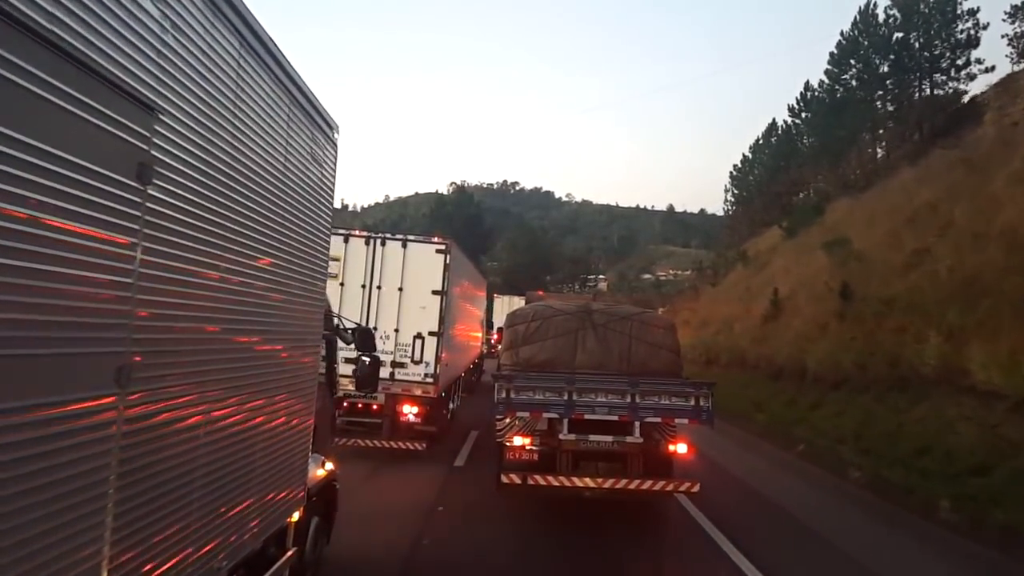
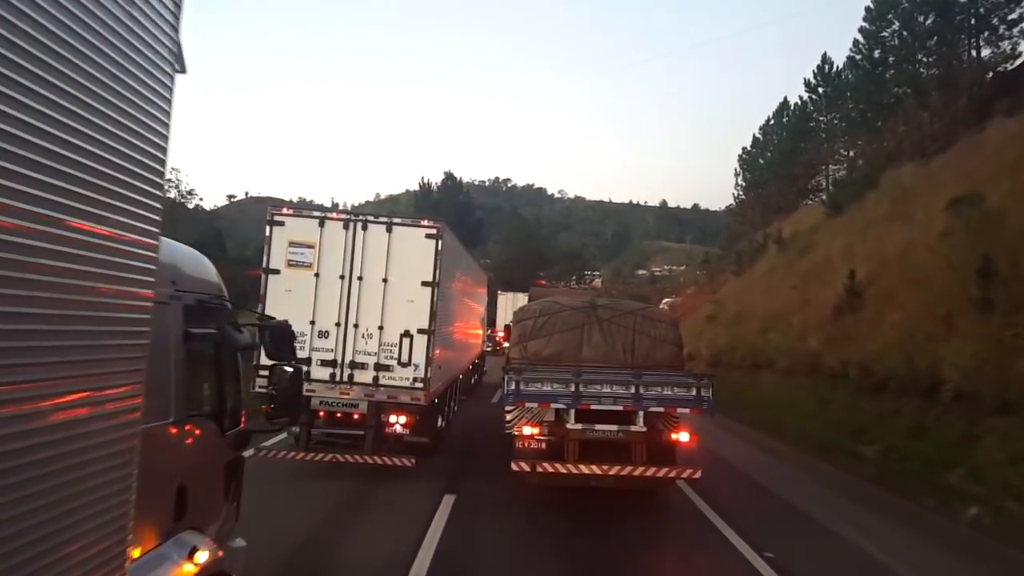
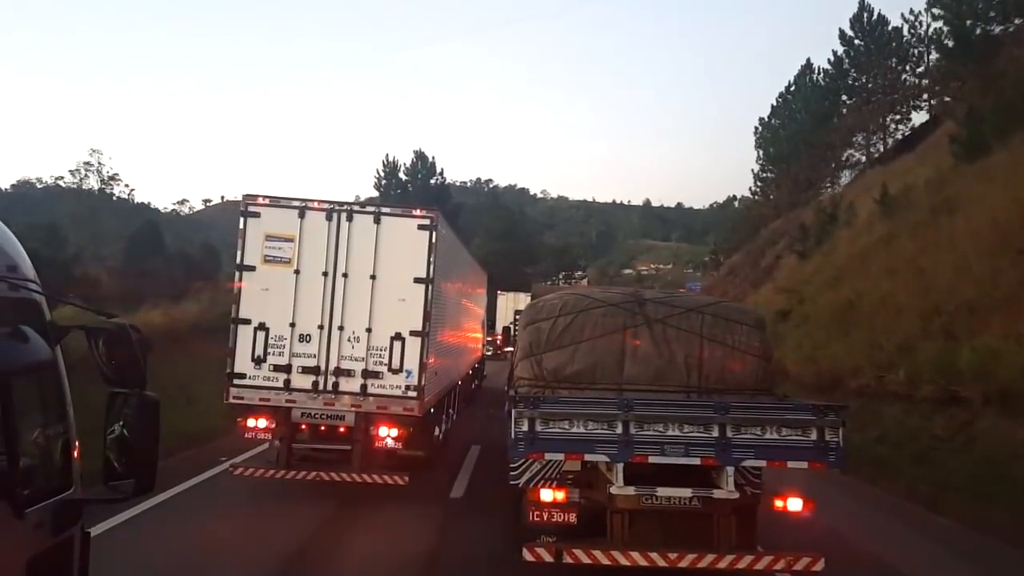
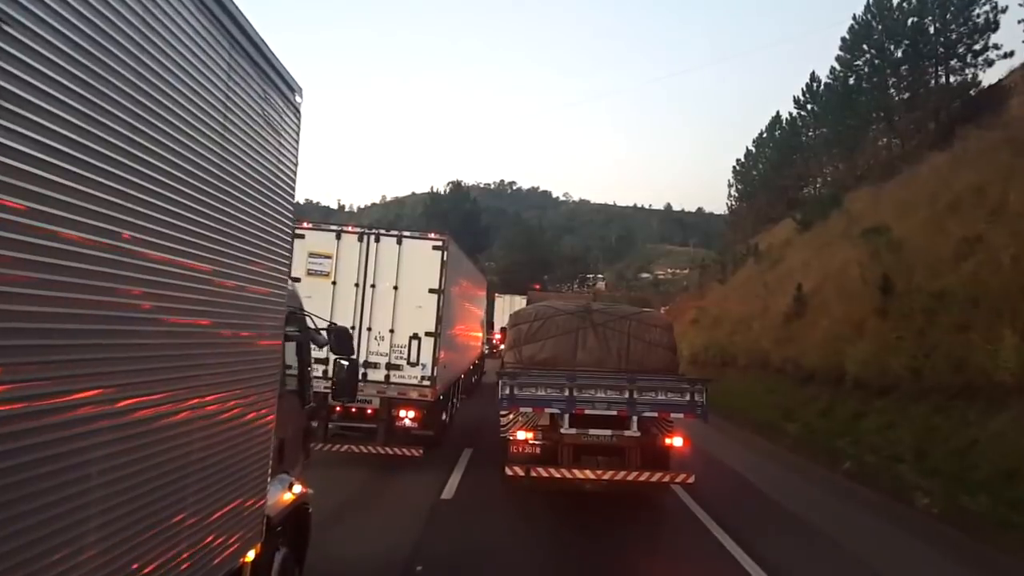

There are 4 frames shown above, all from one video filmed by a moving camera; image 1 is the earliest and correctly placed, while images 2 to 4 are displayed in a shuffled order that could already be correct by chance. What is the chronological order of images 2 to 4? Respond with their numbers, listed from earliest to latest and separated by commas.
4, 2, 3
